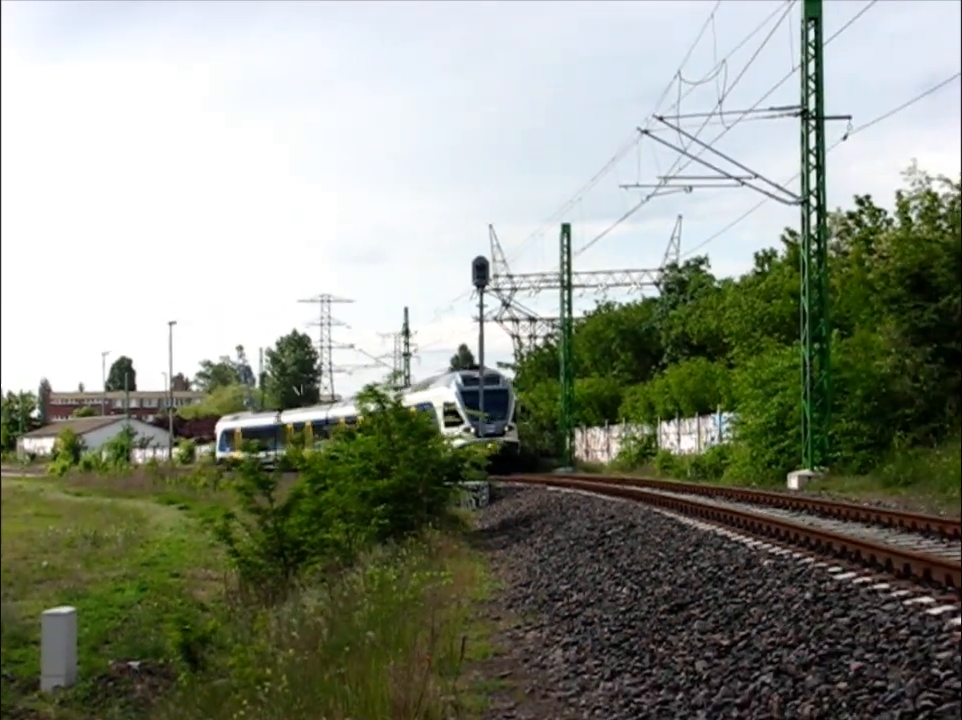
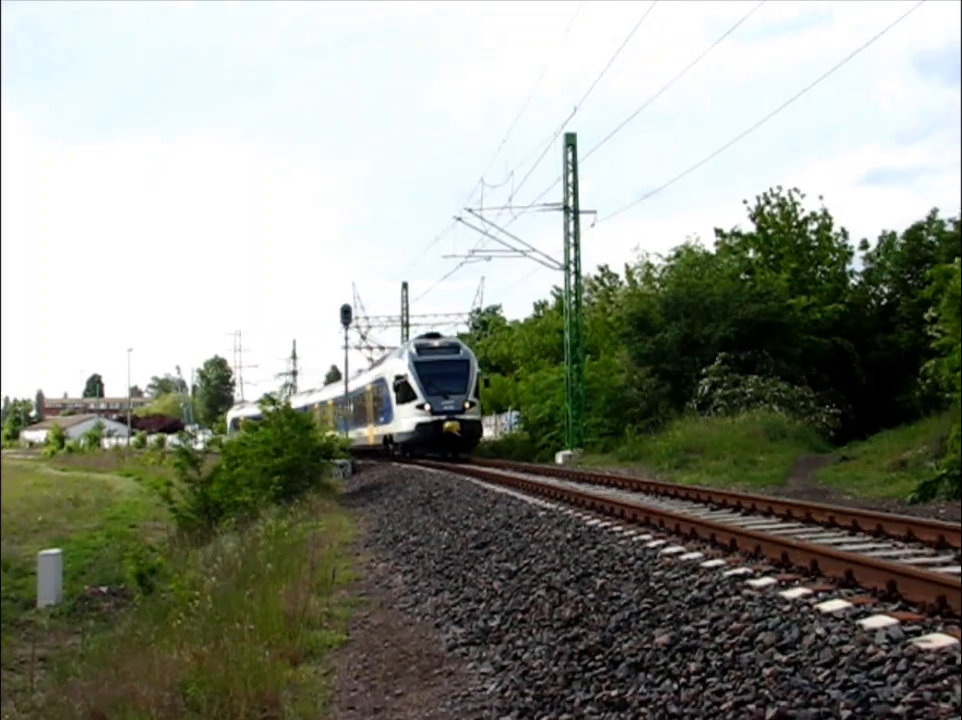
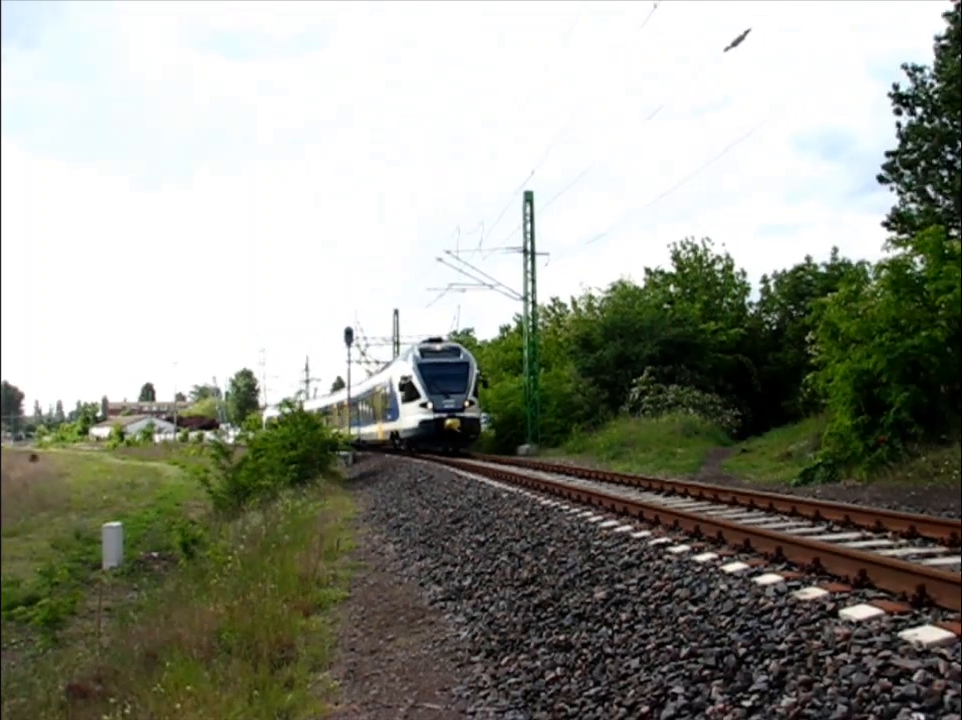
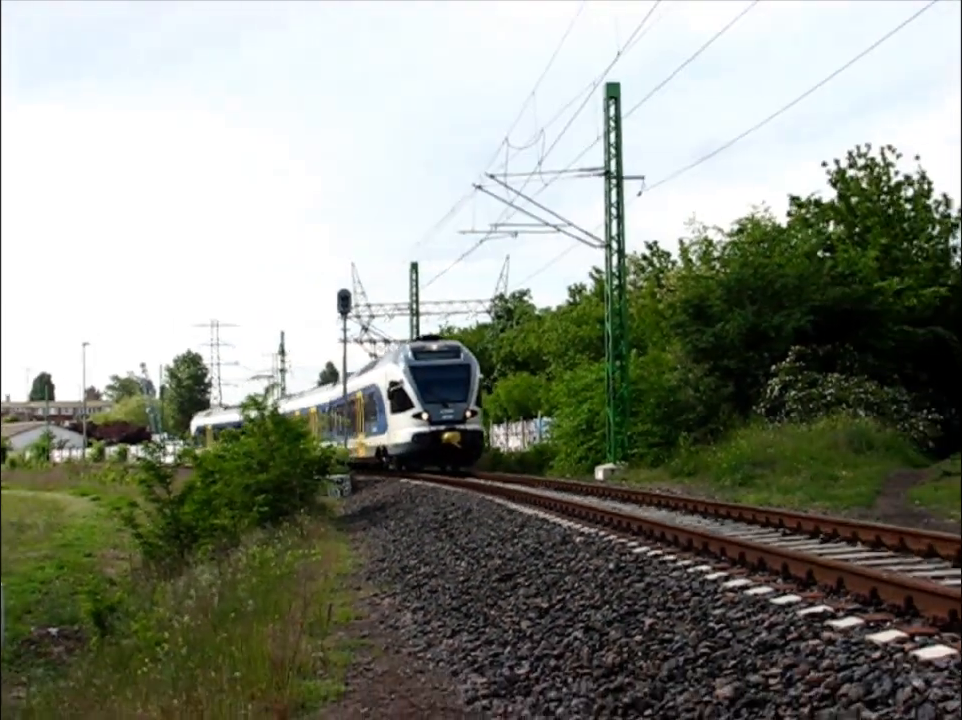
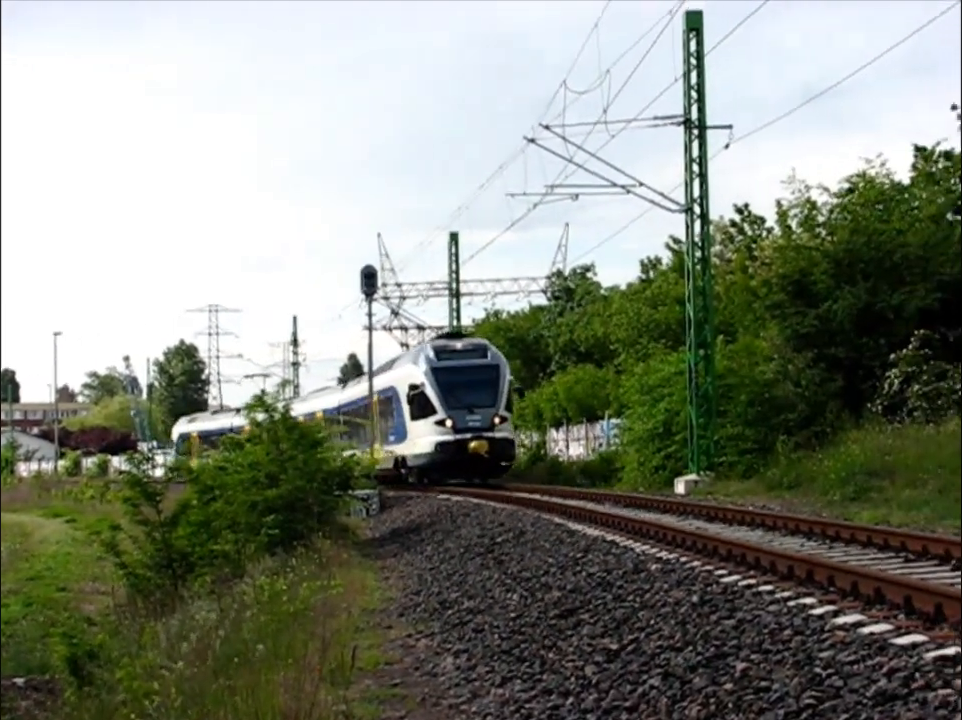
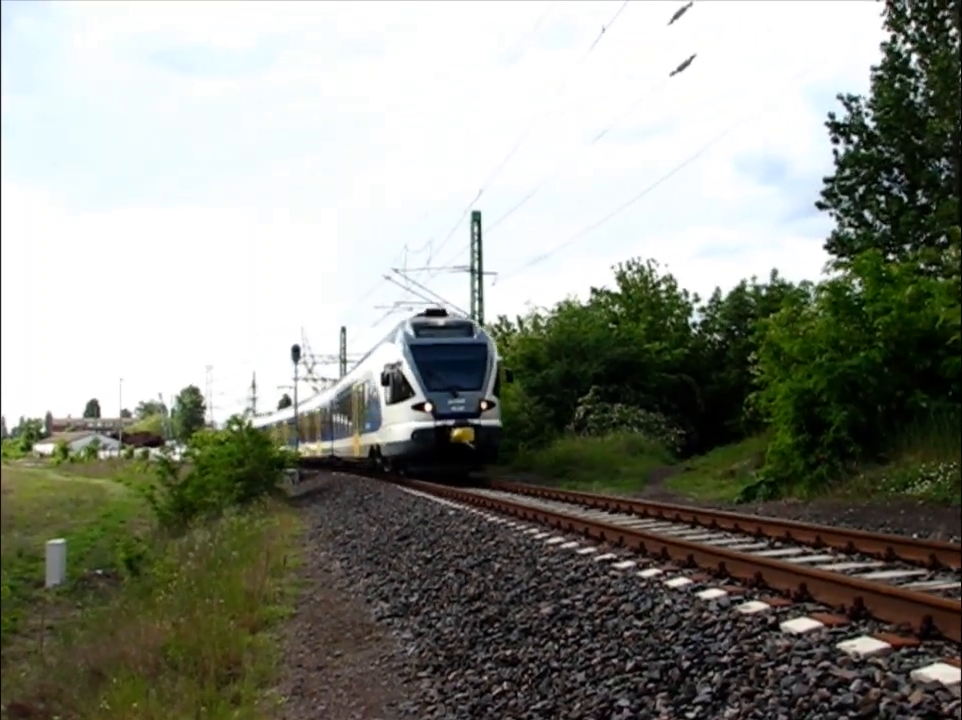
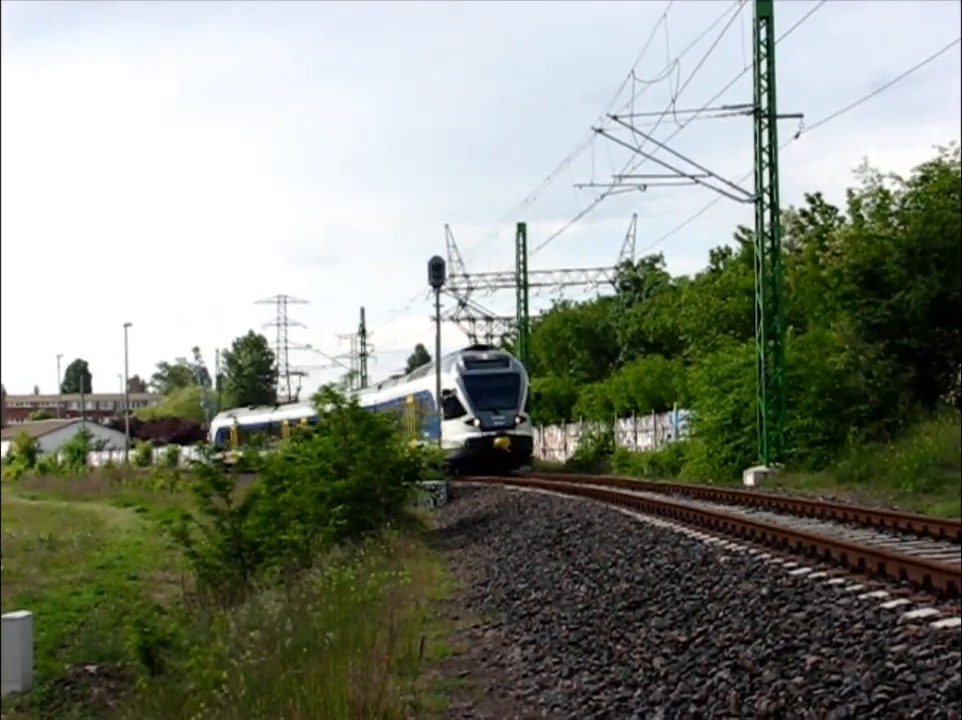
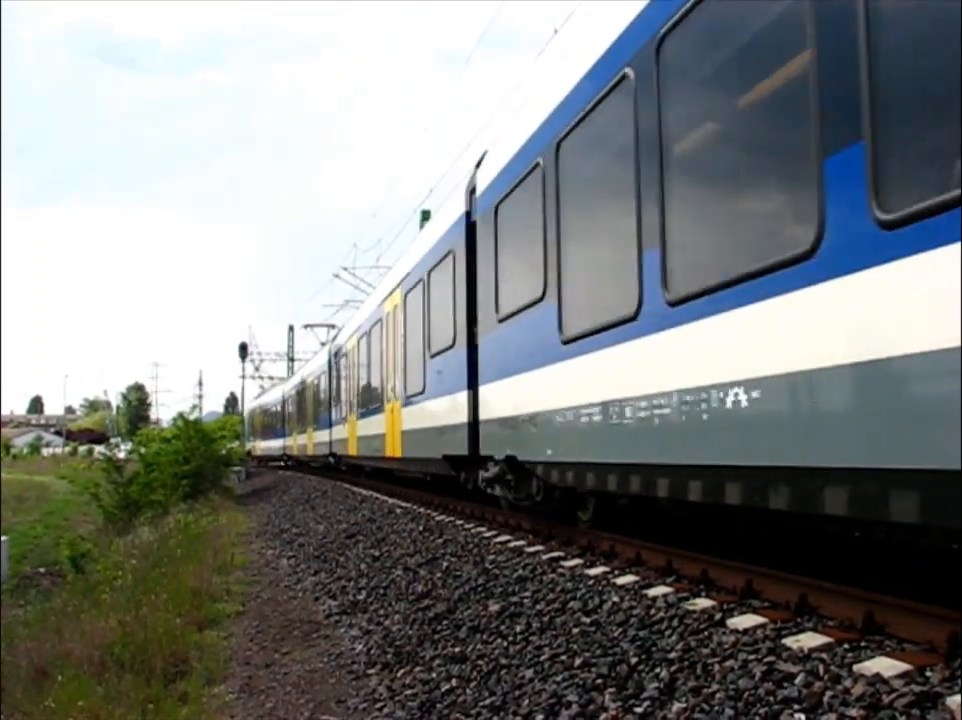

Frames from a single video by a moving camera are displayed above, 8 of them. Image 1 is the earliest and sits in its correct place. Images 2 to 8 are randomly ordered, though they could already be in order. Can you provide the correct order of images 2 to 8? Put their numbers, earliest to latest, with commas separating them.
7, 5, 4, 2, 3, 6, 8
